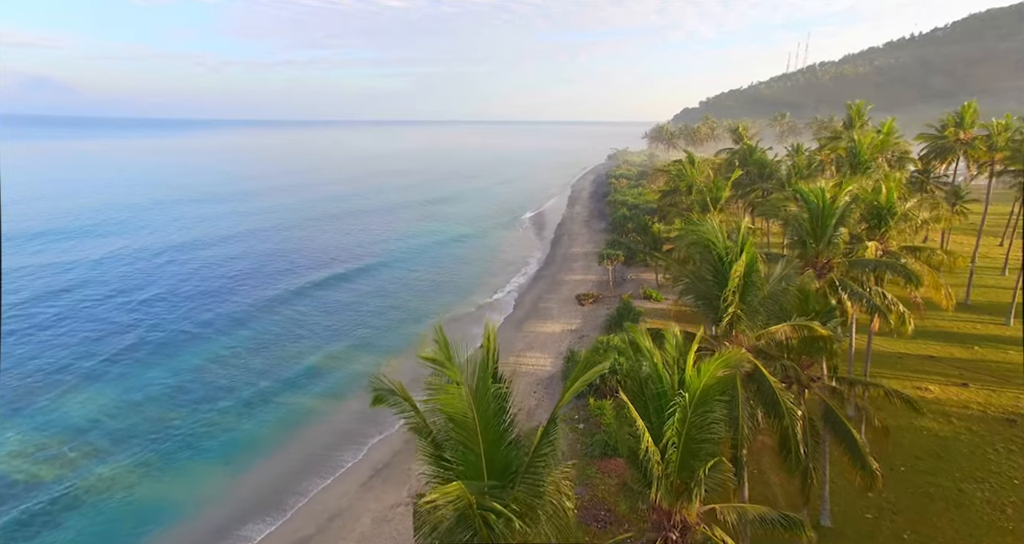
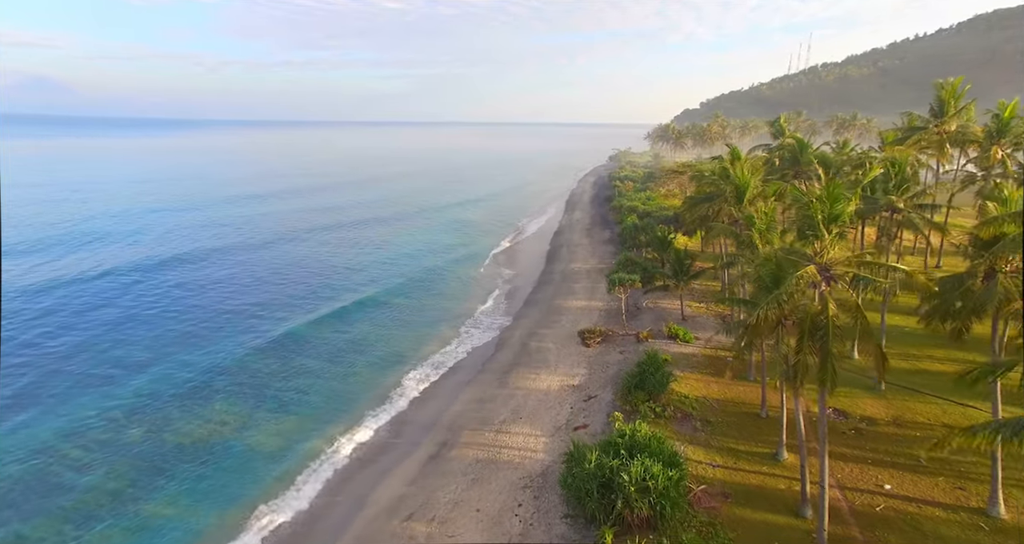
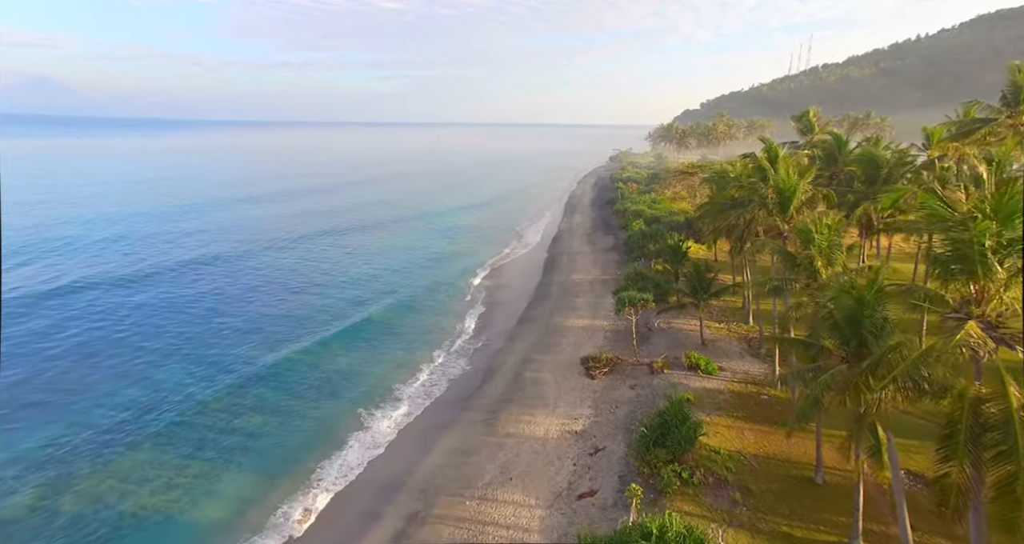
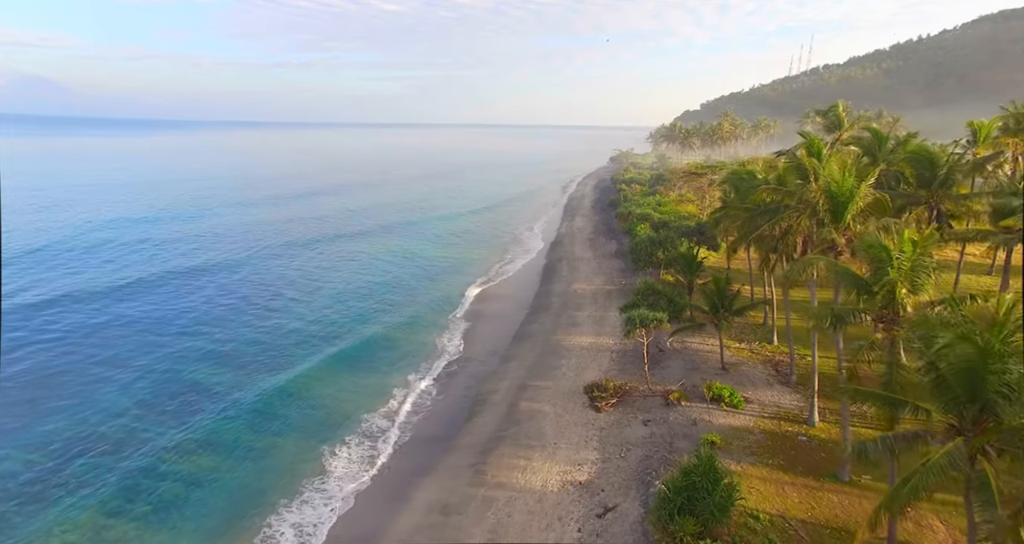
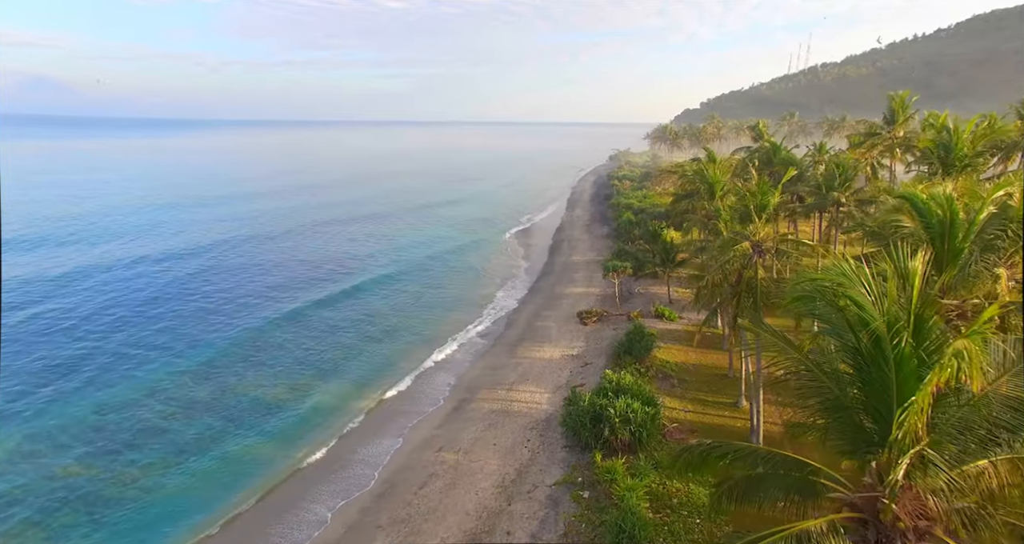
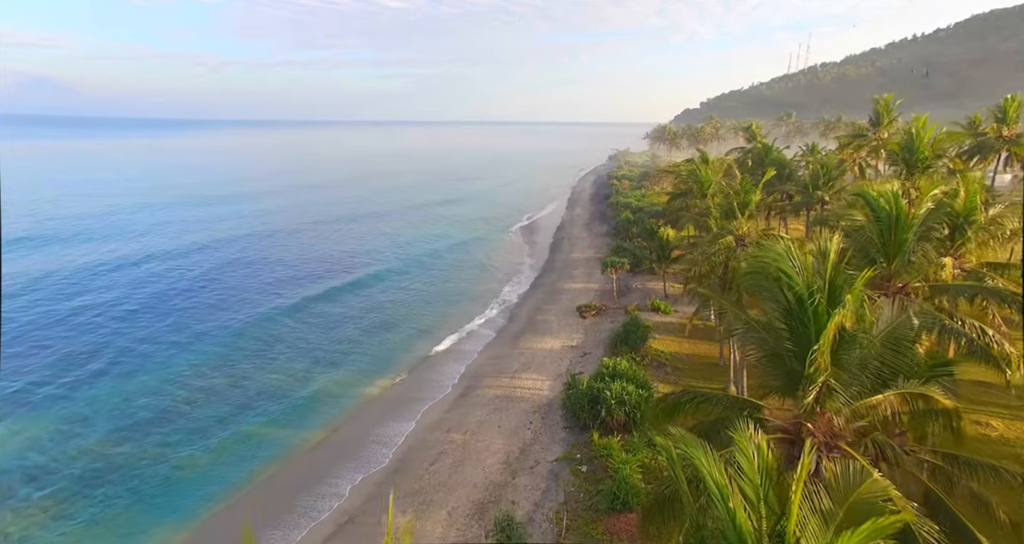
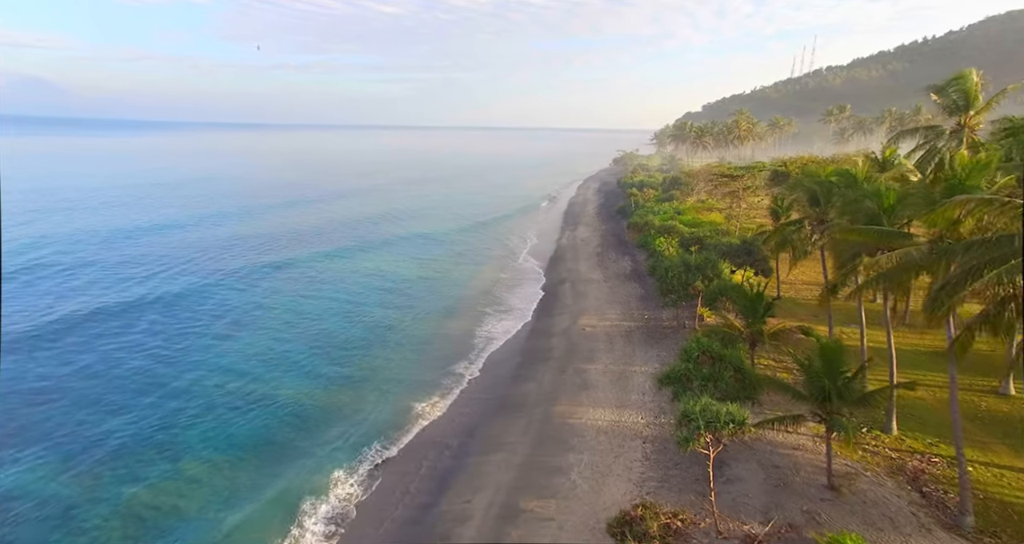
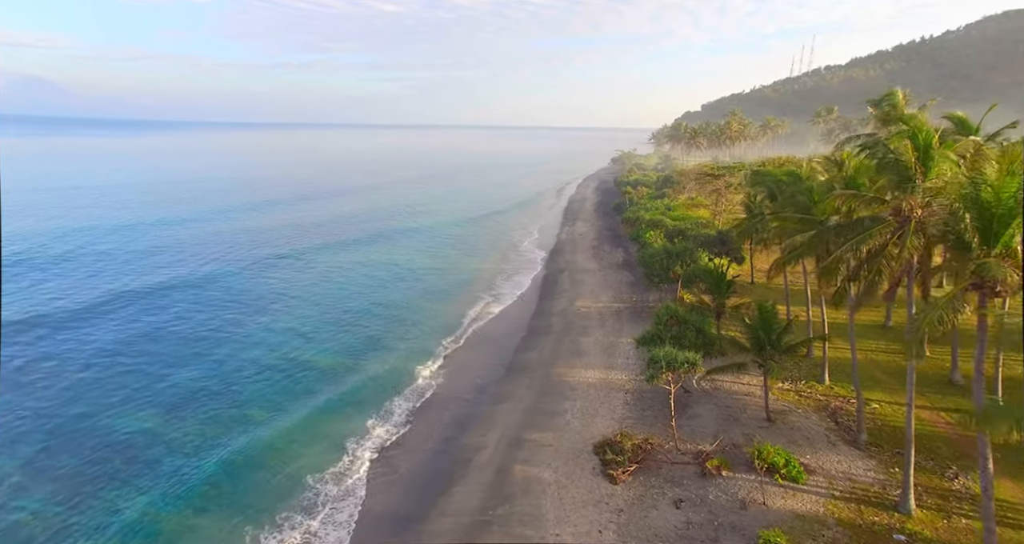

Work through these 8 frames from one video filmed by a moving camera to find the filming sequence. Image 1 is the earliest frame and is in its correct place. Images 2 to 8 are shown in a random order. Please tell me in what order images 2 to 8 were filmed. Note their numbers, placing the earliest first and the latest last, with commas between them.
6, 5, 2, 3, 4, 8, 7
